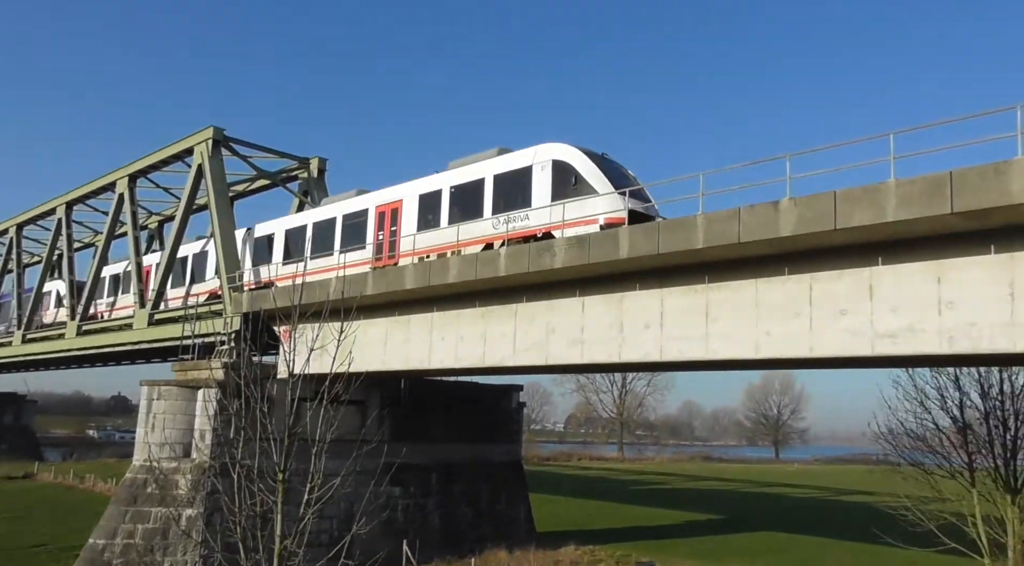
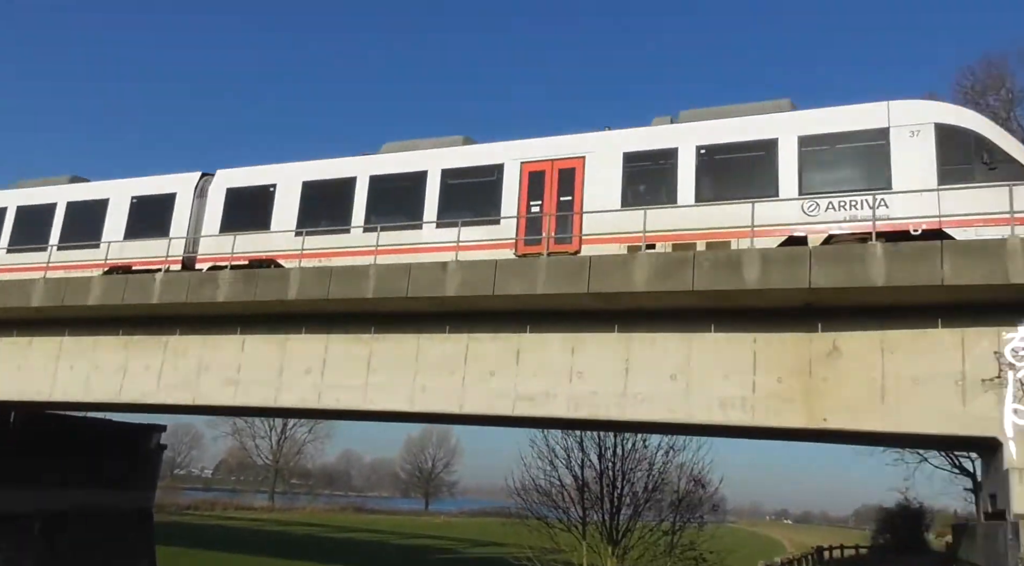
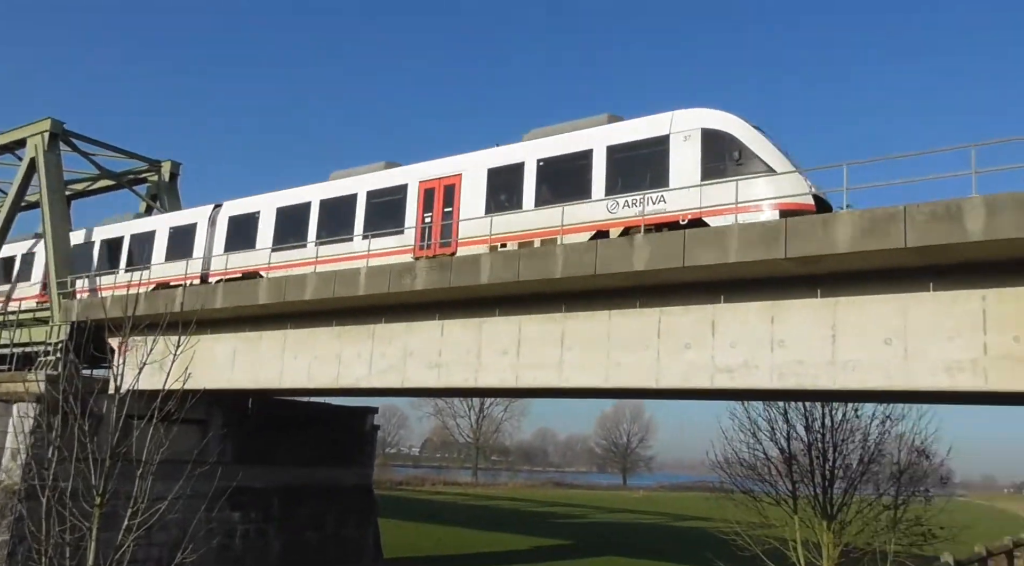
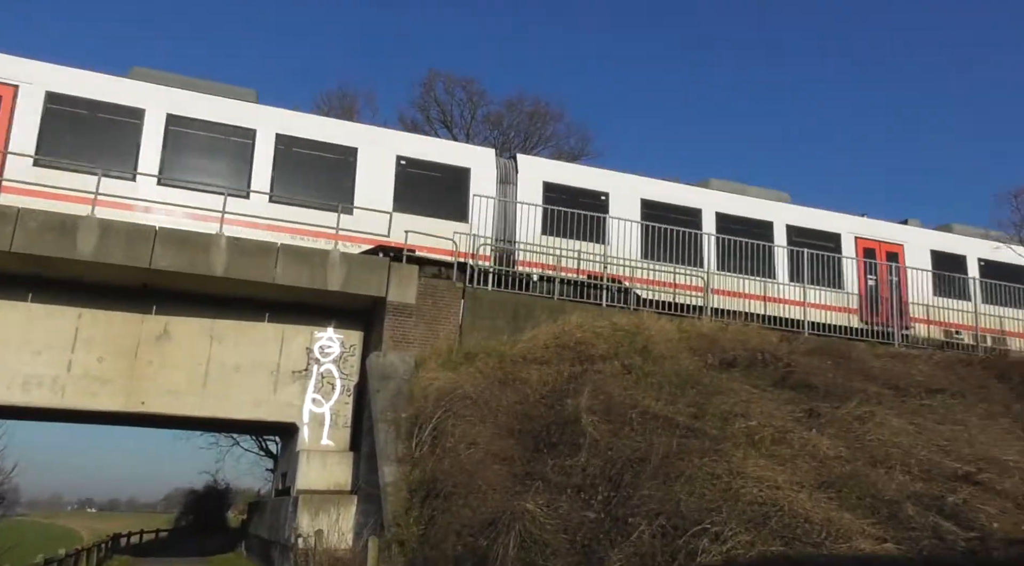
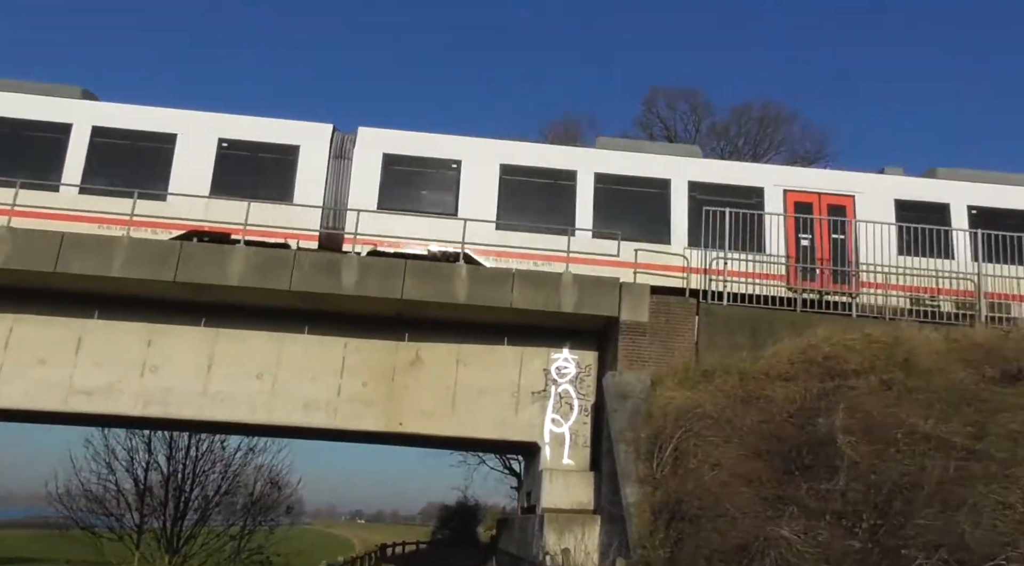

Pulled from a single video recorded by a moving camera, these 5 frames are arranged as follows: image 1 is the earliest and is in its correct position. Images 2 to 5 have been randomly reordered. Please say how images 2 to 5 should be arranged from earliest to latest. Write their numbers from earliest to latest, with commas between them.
3, 2, 5, 4
